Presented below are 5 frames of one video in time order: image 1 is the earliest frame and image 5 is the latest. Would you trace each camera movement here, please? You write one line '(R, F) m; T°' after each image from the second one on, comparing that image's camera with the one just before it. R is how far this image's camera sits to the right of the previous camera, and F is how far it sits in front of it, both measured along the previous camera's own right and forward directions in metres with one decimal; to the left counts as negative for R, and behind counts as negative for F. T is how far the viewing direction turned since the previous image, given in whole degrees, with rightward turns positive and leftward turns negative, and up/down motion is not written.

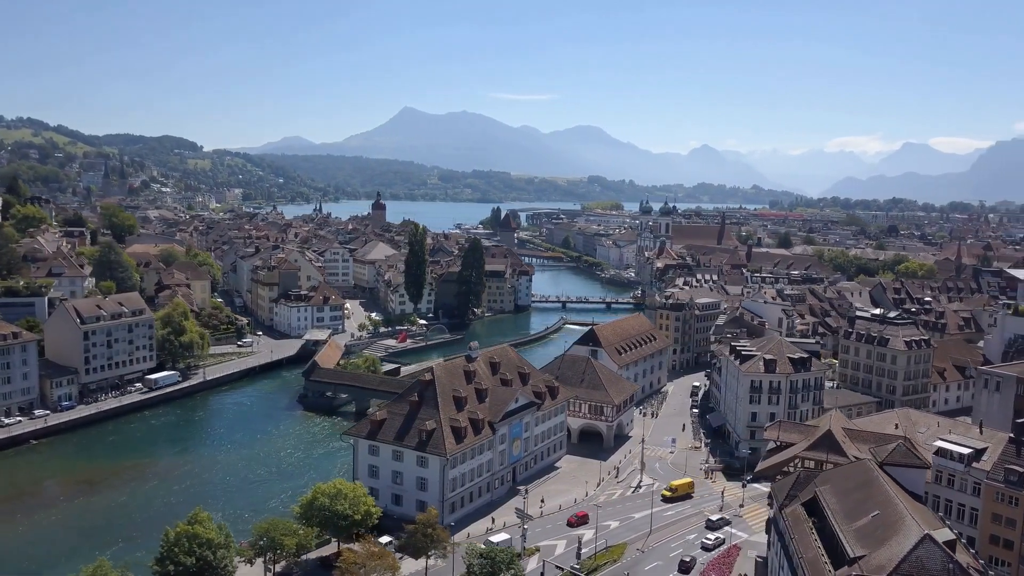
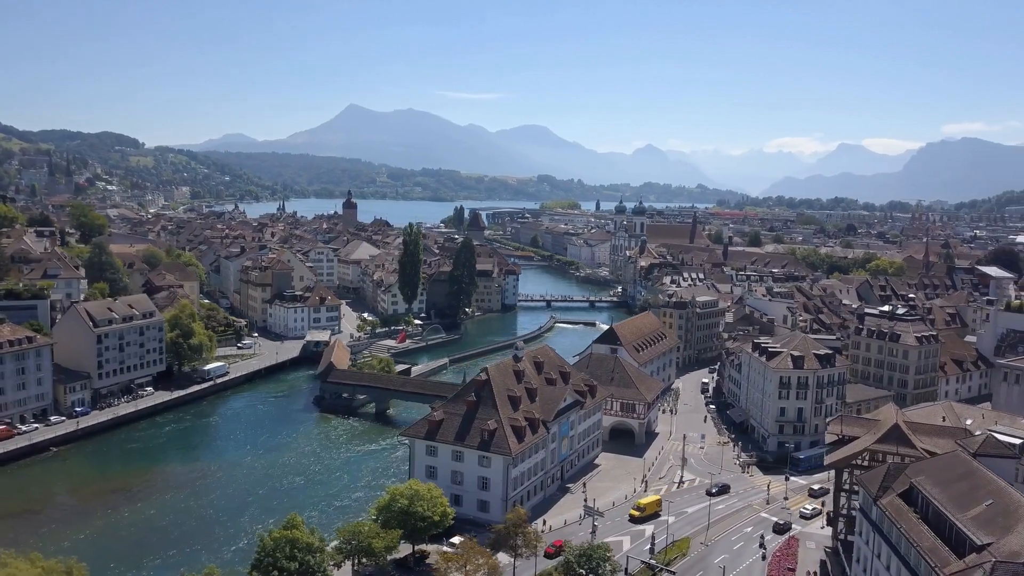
(-3.7, -0.1) m; +4°
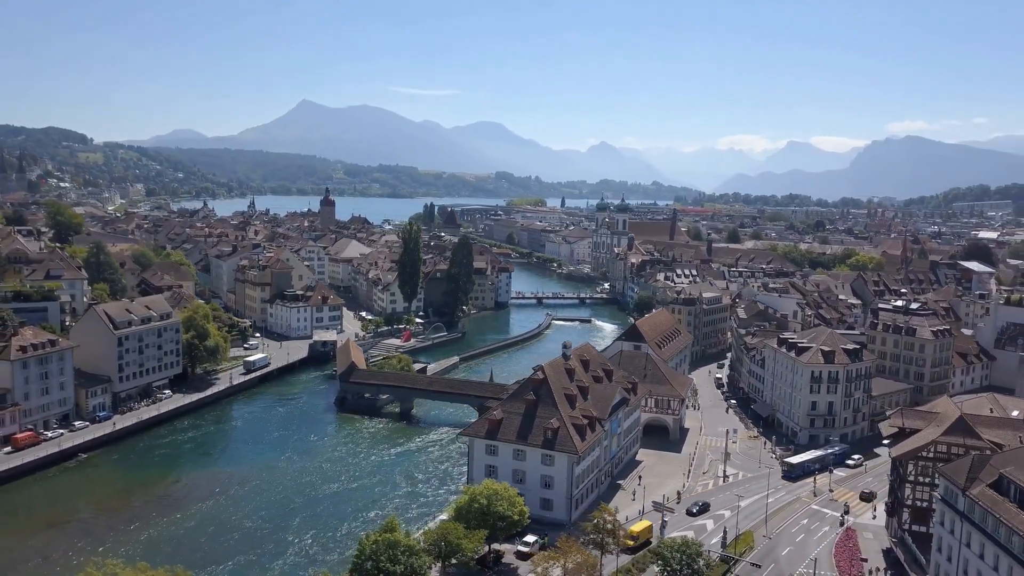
(-3.4, +0.1) m; +3°
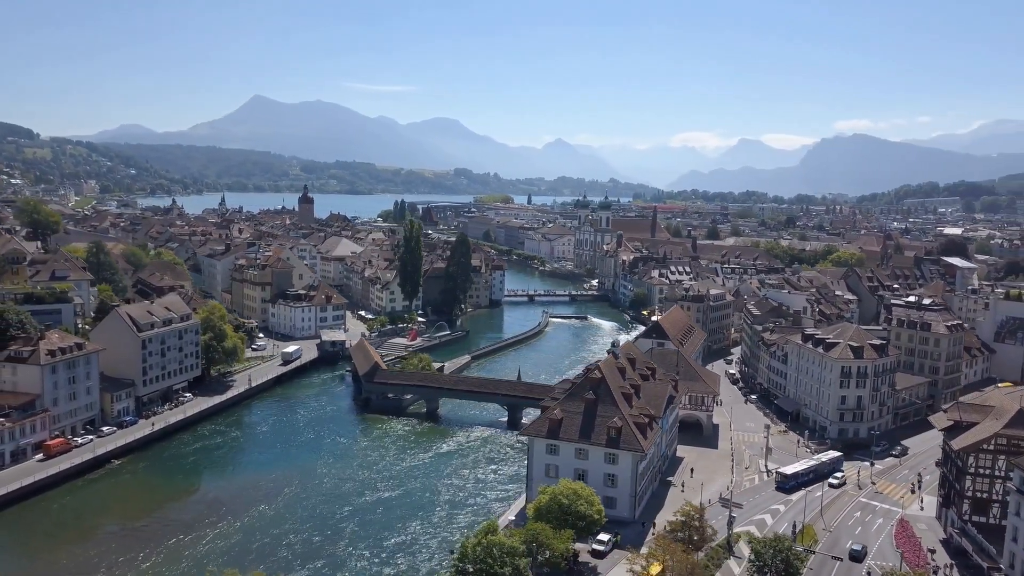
(-3.4, +0.1) m; +3°
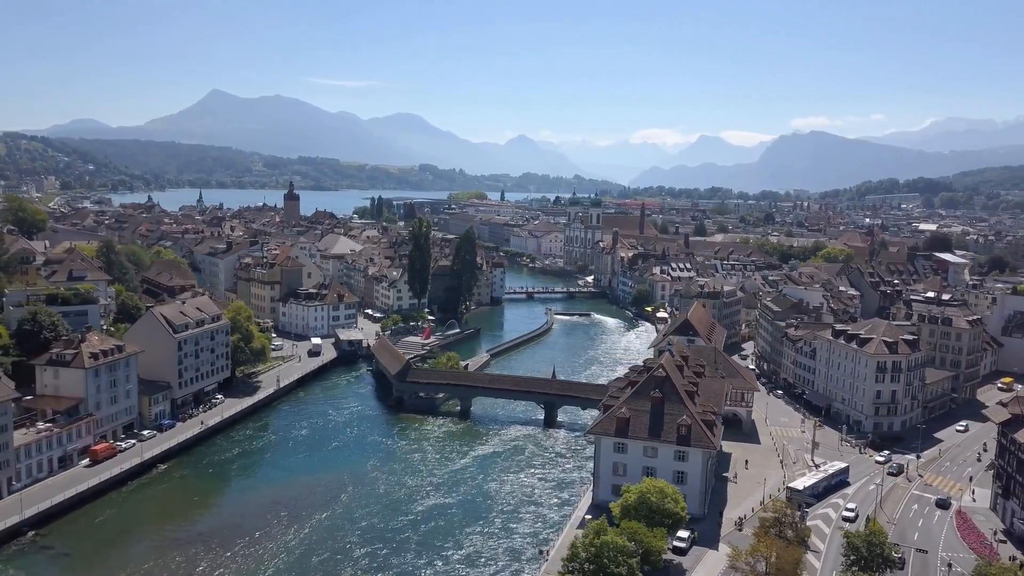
(-3.5, +0.1) m; +3°
